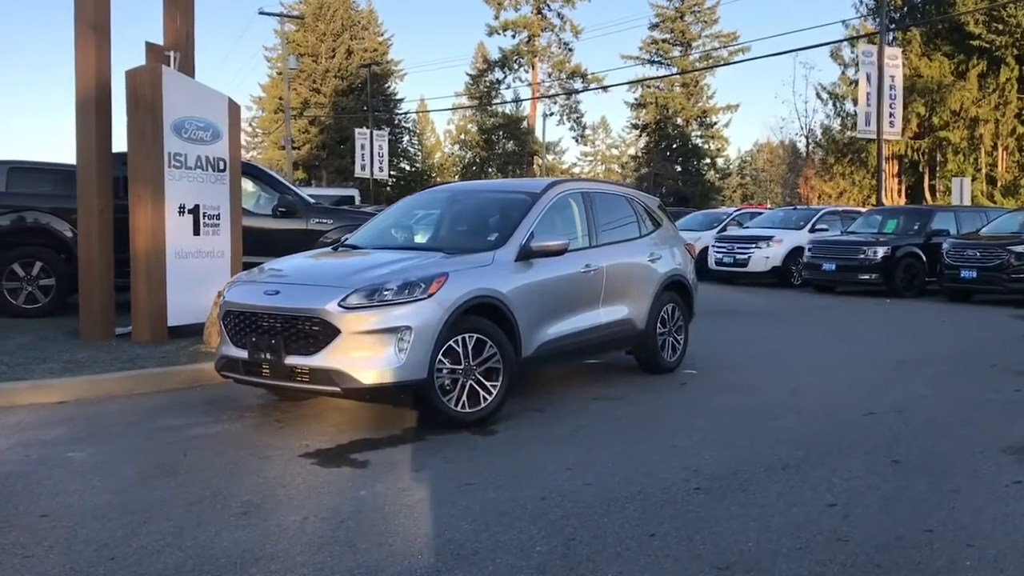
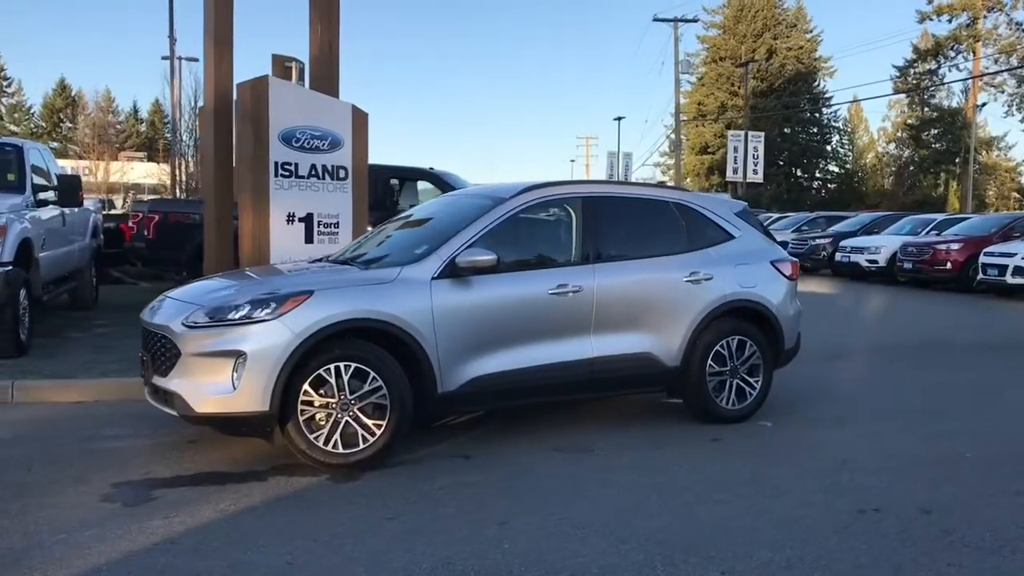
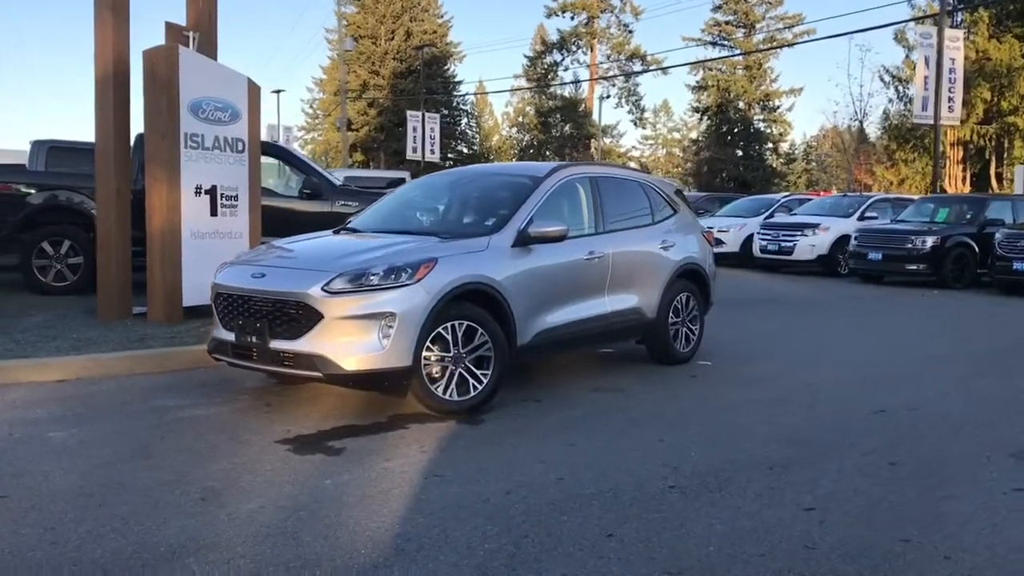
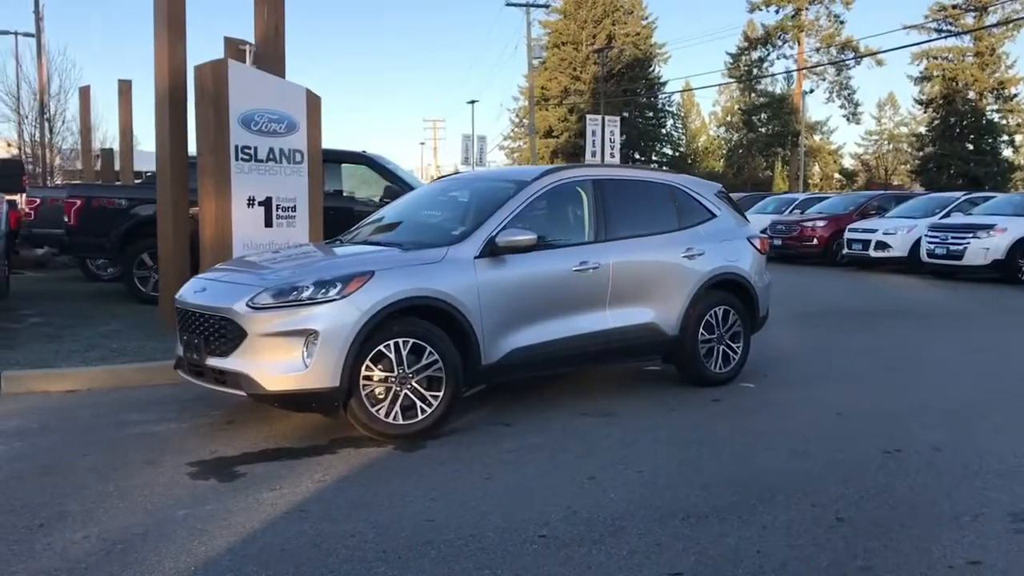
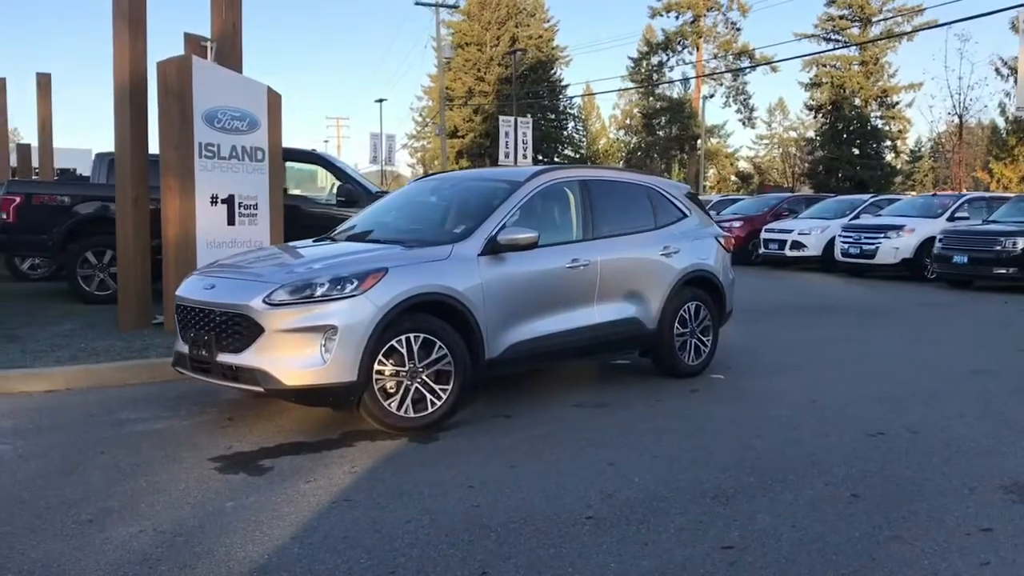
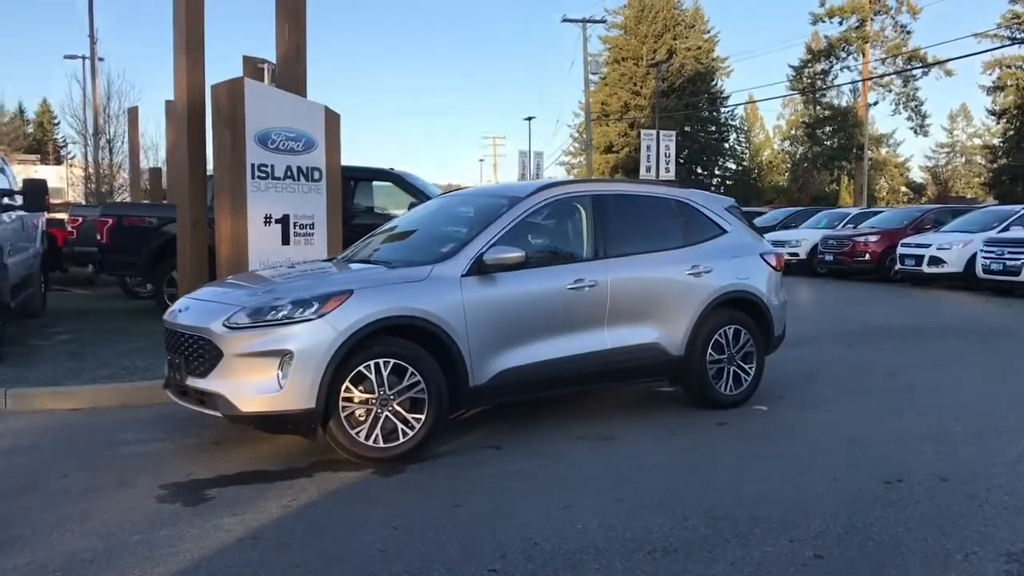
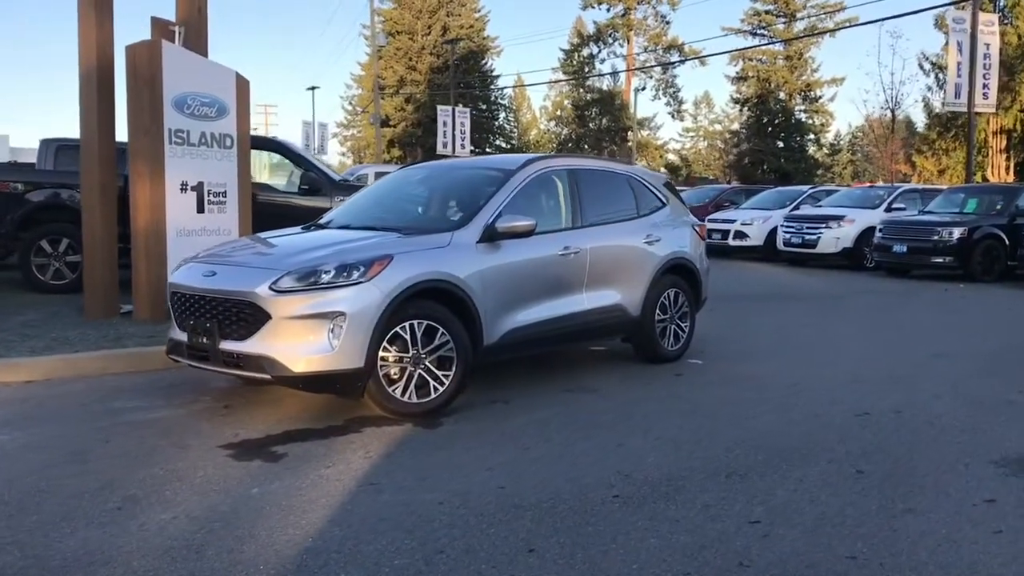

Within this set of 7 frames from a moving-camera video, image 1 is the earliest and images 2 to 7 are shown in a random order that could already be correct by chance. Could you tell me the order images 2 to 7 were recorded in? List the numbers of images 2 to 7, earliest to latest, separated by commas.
3, 7, 5, 4, 6, 2
